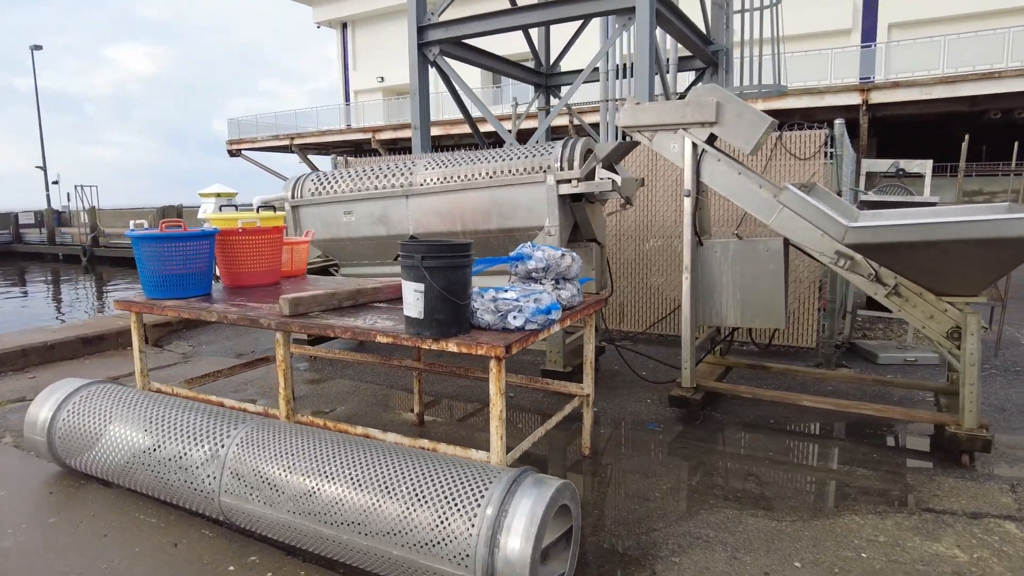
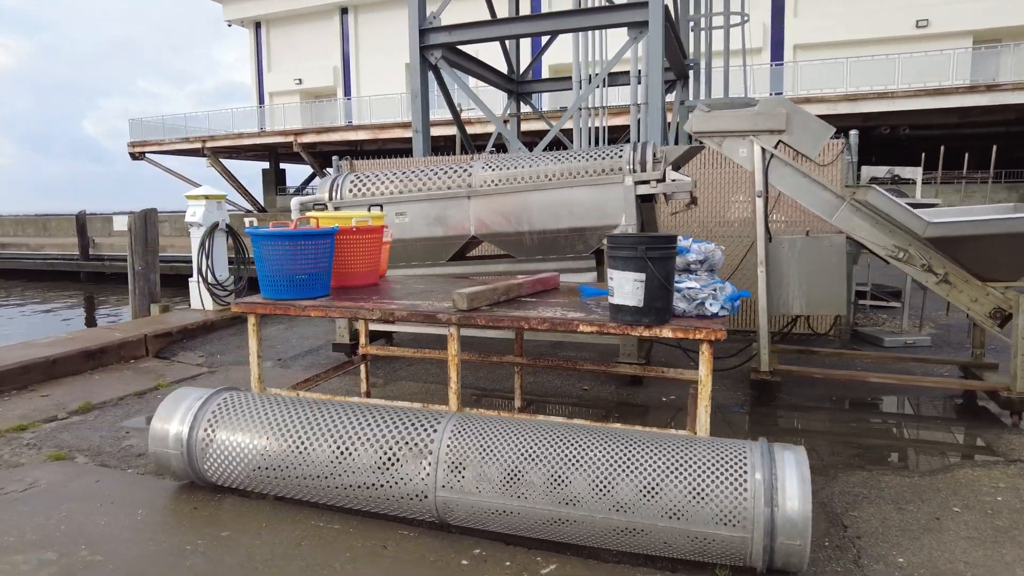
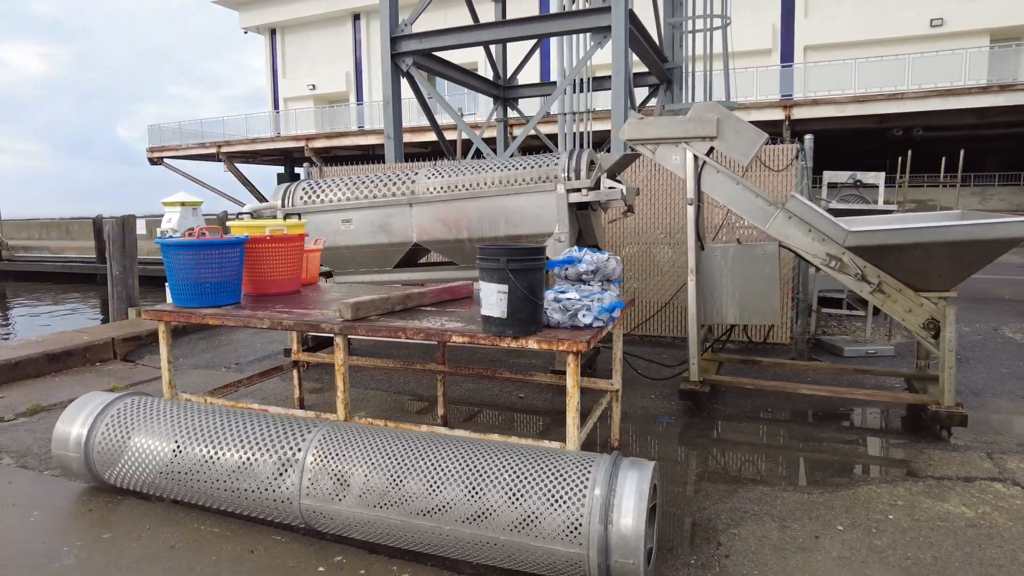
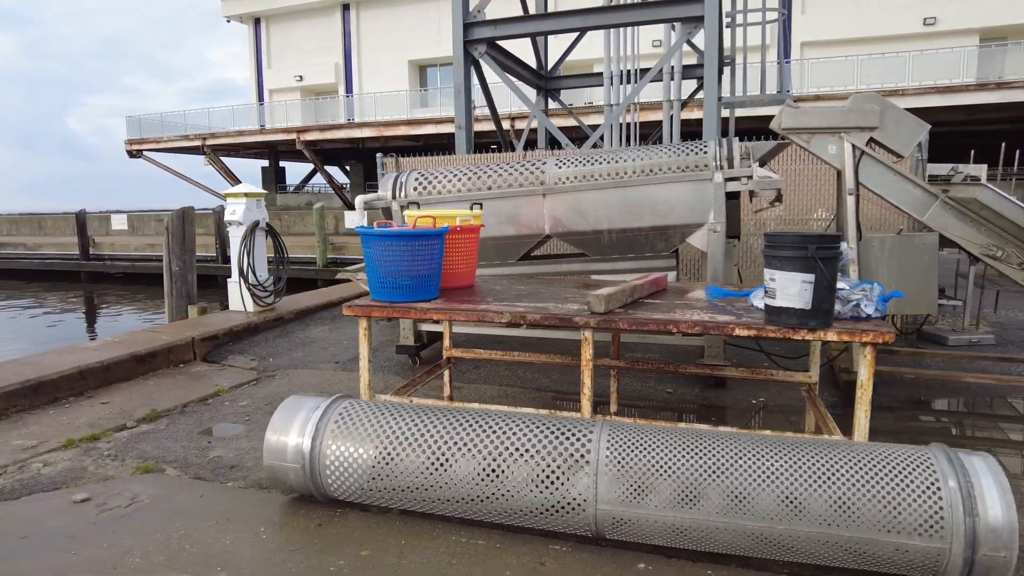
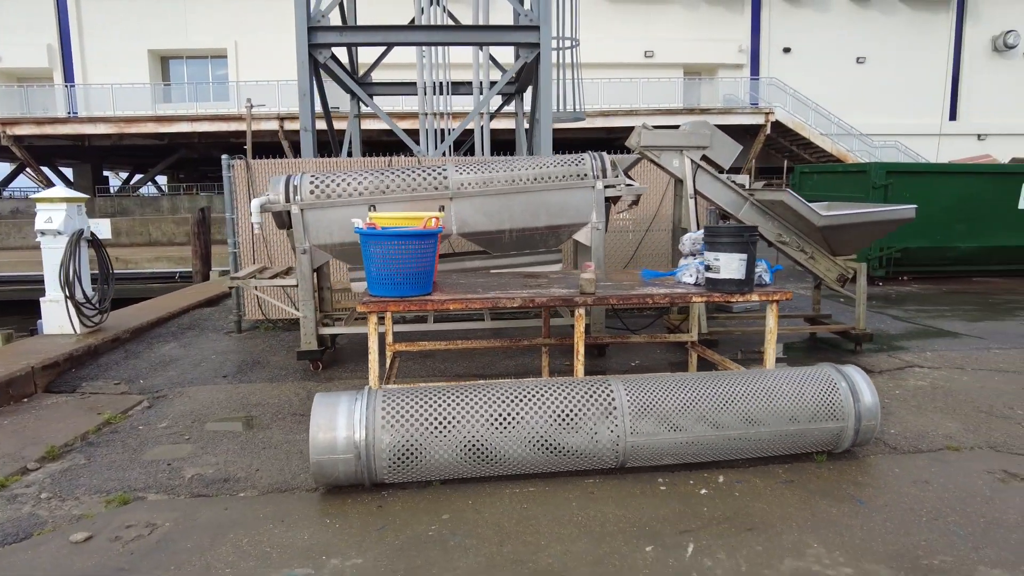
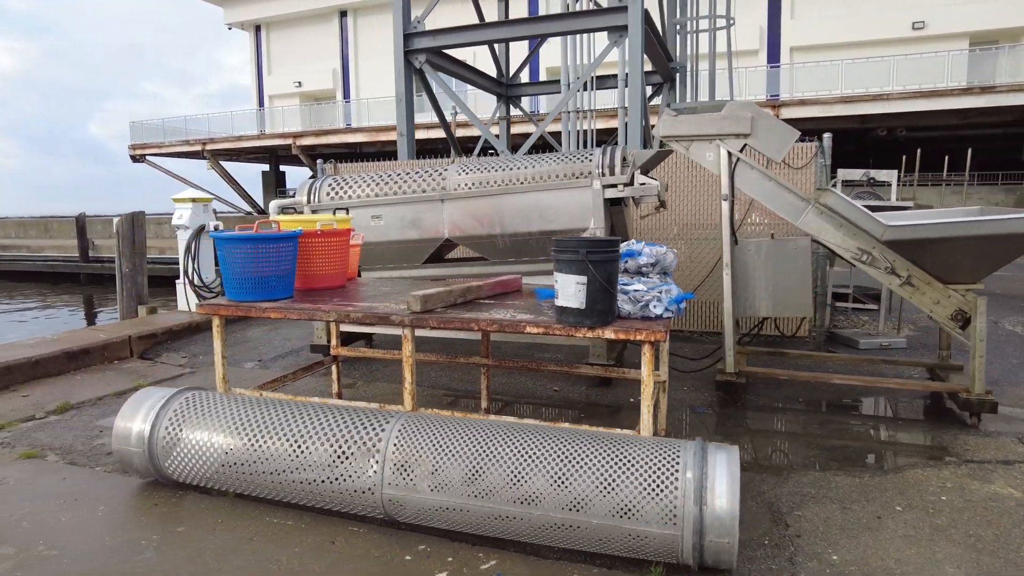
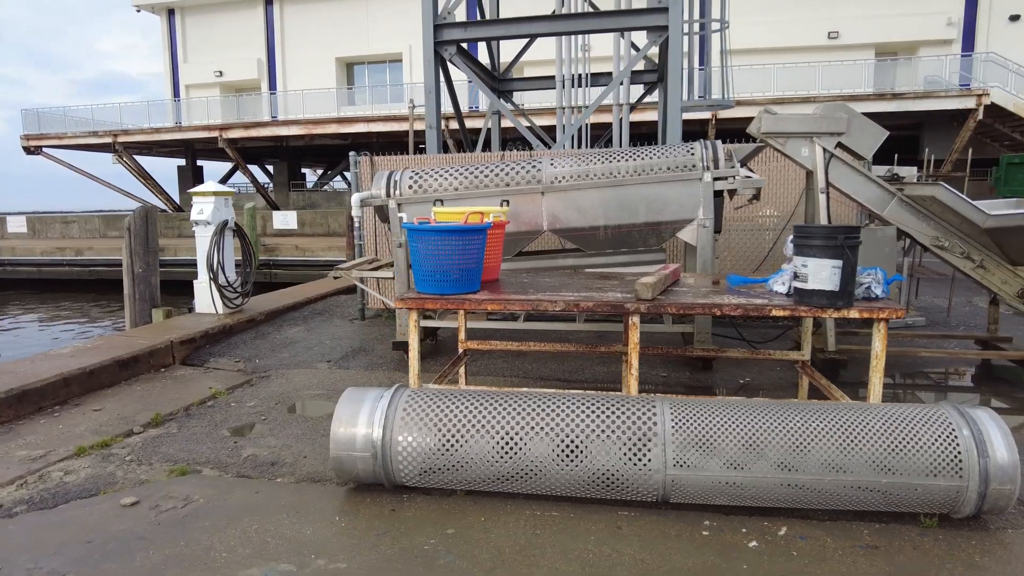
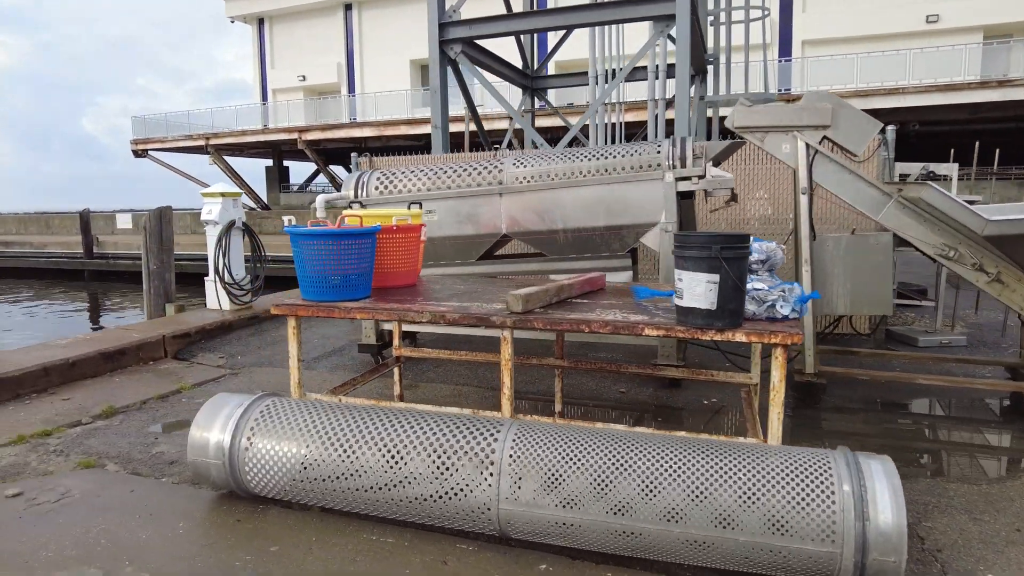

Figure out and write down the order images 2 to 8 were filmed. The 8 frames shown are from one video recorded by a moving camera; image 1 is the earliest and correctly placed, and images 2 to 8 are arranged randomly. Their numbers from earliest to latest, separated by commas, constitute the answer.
3, 6, 2, 8, 4, 7, 5
